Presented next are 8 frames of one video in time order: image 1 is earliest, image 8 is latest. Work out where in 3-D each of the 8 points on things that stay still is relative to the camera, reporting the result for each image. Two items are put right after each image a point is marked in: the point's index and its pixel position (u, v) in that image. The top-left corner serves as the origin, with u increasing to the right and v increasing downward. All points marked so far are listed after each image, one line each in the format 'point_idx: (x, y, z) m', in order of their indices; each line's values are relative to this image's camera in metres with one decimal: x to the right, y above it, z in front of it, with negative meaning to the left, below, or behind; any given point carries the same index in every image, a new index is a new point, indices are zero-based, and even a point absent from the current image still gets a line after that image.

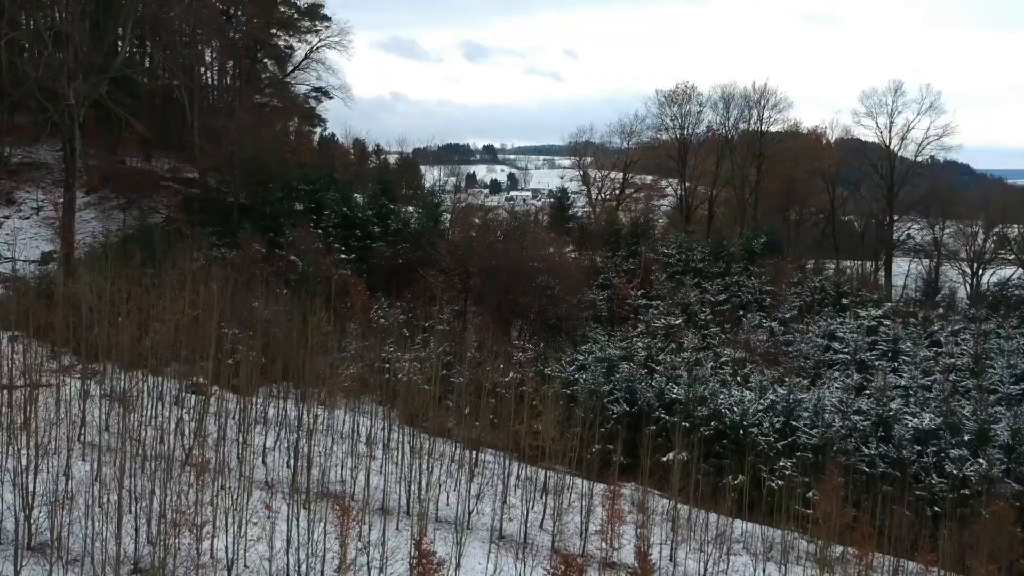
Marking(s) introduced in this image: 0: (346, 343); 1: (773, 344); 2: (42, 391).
0: (-1.6, -0.5, +10.8) m
1: (+2.8, -0.6, +11.9) m
2: (-3.8, -0.8, +8.9) m
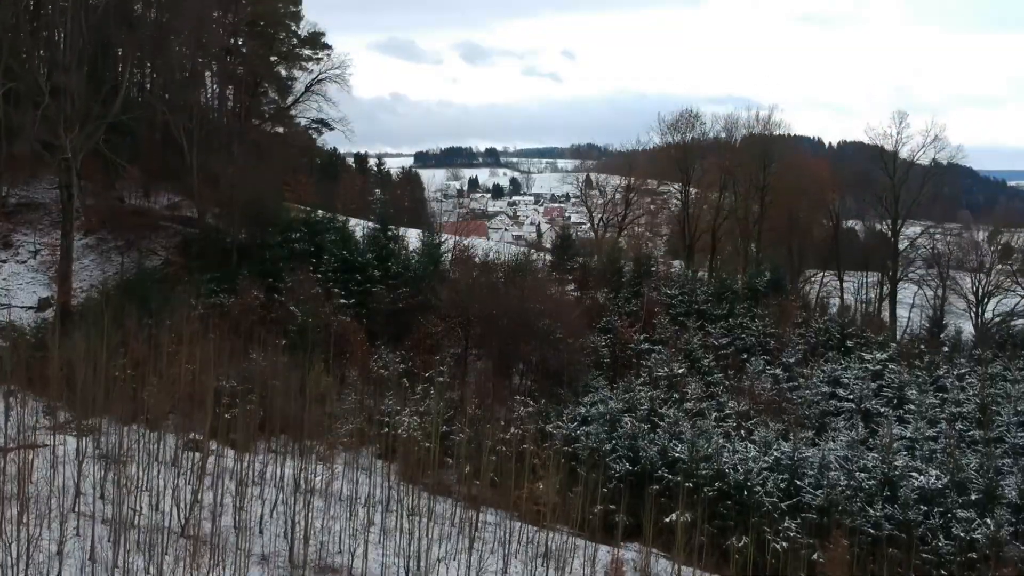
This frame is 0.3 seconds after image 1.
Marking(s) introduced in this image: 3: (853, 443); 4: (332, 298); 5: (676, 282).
0: (-1.6, -1.0, +10.6) m
1: (+2.9, -1.1, +11.7) m
2: (-3.8, -1.3, +8.8) m
3: (+3.3, -1.5, +10.5) m
4: (-2.0, -0.1, +12.0) m
5: (+2.1, +0.1, +13.9) m
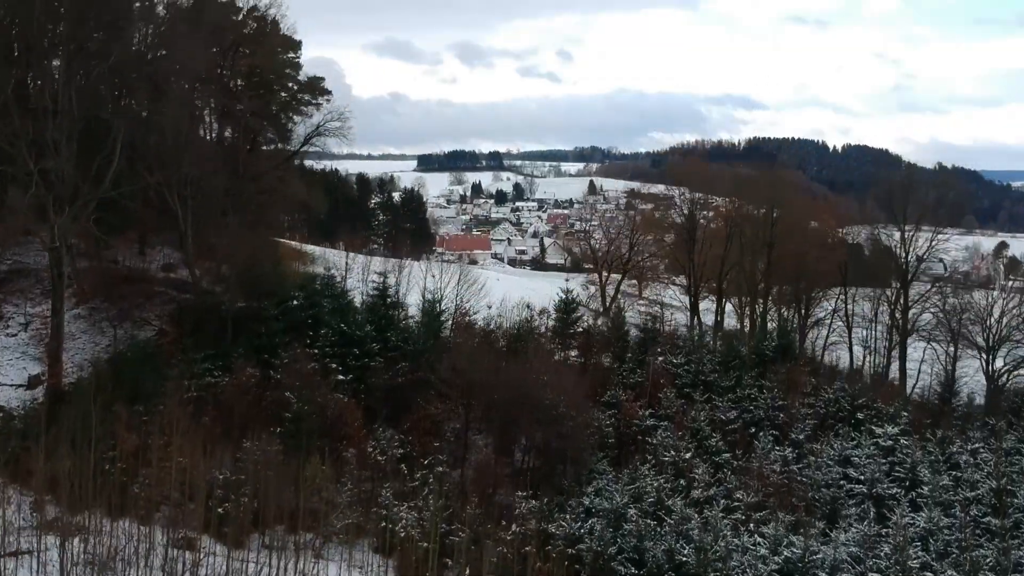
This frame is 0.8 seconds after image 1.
0: (-1.6, -1.9, +10.3) m
1: (+2.9, -2.0, +11.4) m
2: (-3.8, -2.2, +8.5) m
3: (+3.3, -2.3, +10.1) m
4: (-2.0, -0.9, +11.7) m
5: (+2.1, -0.8, +13.6) m
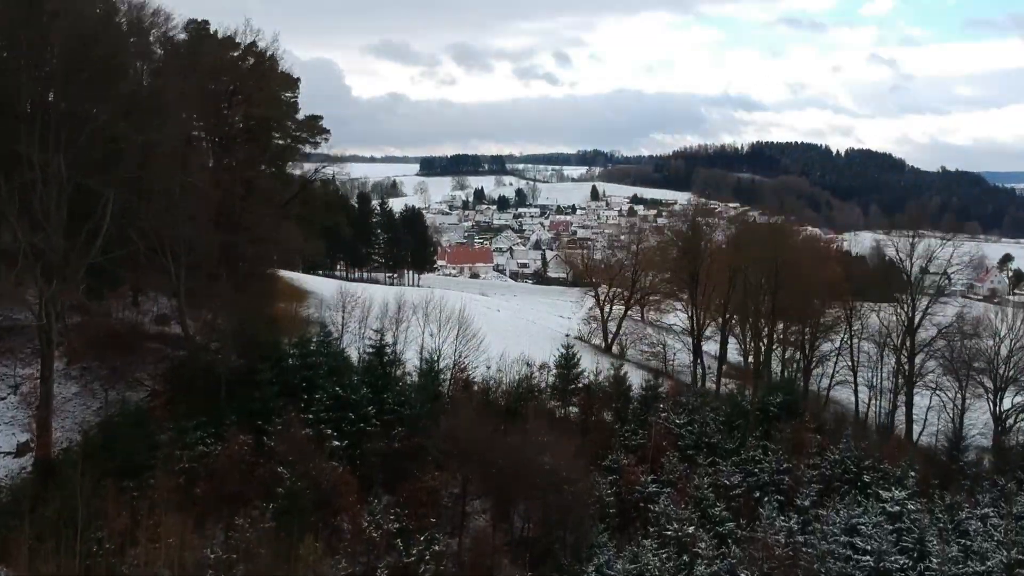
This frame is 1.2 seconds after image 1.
0: (-1.6, -2.6, +10.1) m
1: (+2.9, -2.6, +11.1) m
2: (-3.8, -2.9, +8.2) m
3: (+3.3, -3.0, +9.9) m
4: (-2.0, -1.6, +11.5) m
5: (+2.1, -1.4, +13.3) m
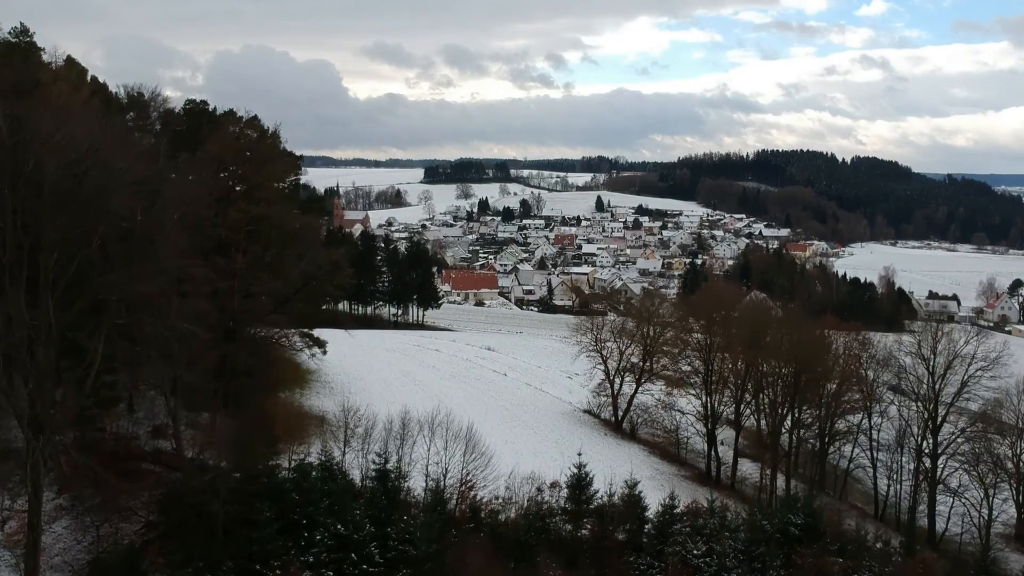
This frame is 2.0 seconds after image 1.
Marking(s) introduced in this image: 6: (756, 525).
0: (-1.5, -3.9, +9.5) m
1: (+3.0, -4.0, +10.6) m
2: (-3.7, -4.2, +7.7) m
3: (+3.4, -4.4, +9.3) m
4: (-1.9, -3.0, +10.9) m
5: (+2.2, -2.8, +12.8) m
6: (+2.9, -2.8, +13.1) m
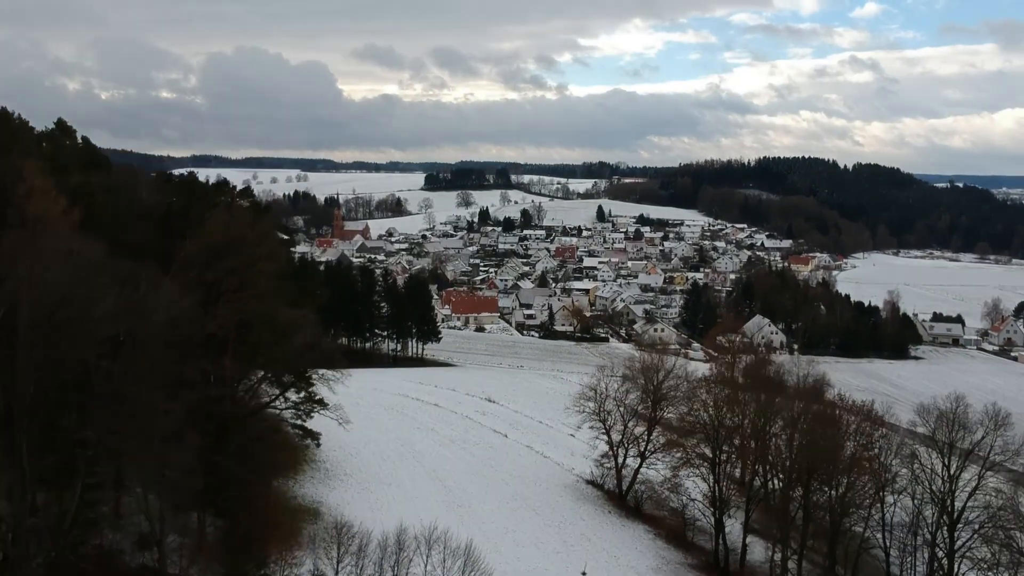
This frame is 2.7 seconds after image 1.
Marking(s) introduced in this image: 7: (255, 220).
0: (-1.5, -5.2, +8.9) m
1: (+3.0, -5.3, +10.0) m
2: (-3.7, -5.5, +7.1) m
3: (+3.4, -5.7, +8.7) m
4: (-1.9, -4.3, +10.3) m
5: (+2.2, -4.1, +12.2) m
6: (+2.9, -4.1, +12.5) m
7: (-3.7, +1.0, +15.6) m
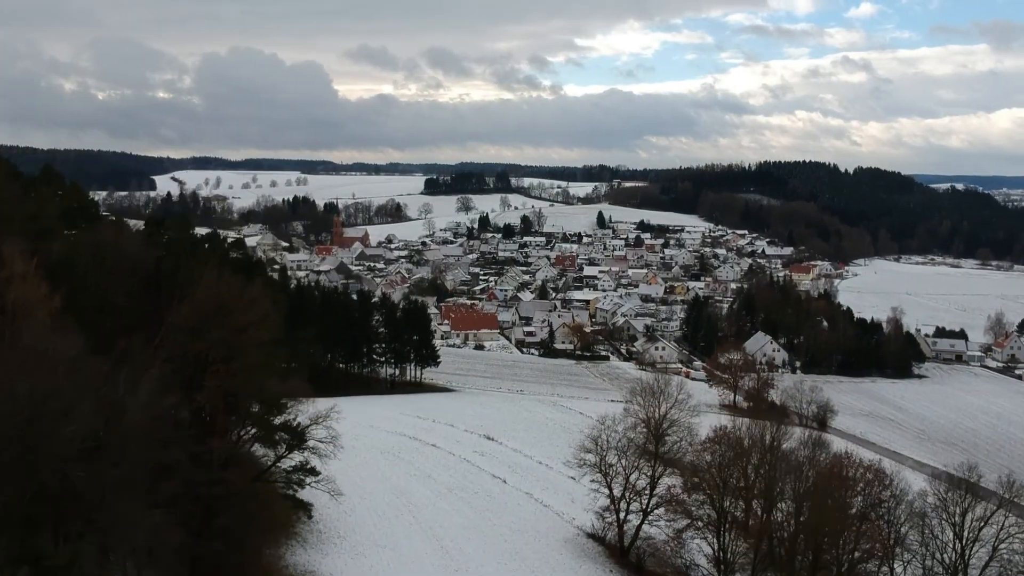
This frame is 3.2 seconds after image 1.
0: (-1.5, -6.1, +8.4) m
1: (+2.9, -6.2, +9.5) m
2: (-3.8, -6.4, +6.6) m
3: (+3.4, -6.6, +8.2) m
4: (-1.9, -5.2, +9.8) m
5: (+2.2, -5.0, +11.7) m
6: (+2.9, -5.0, +12.0) m
7: (-3.7, +0.1, +15.1) m
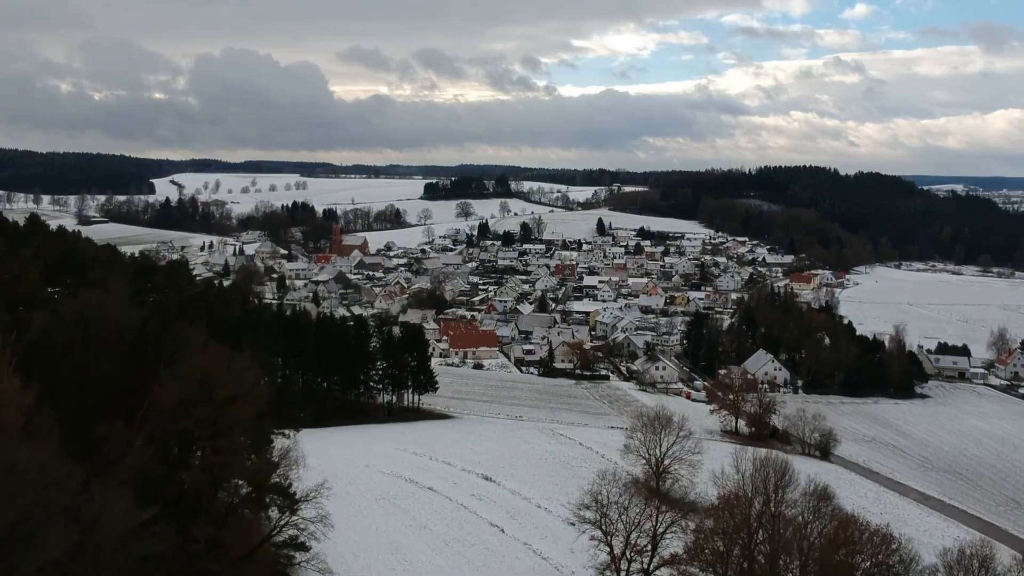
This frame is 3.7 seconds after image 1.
0: (-1.6, -7.0, +7.9) m
1: (+2.9, -7.1, +9.0) m
2: (-3.8, -7.3, +6.1) m
3: (+3.3, -7.5, +7.7) m
4: (-1.9, -6.1, +9.3) m
5: (+2.2, -5.9, +11.2) m
6: (+2.9, -5.9, +11.5) m
7: (-3.7, -0.9, +14.6) m
